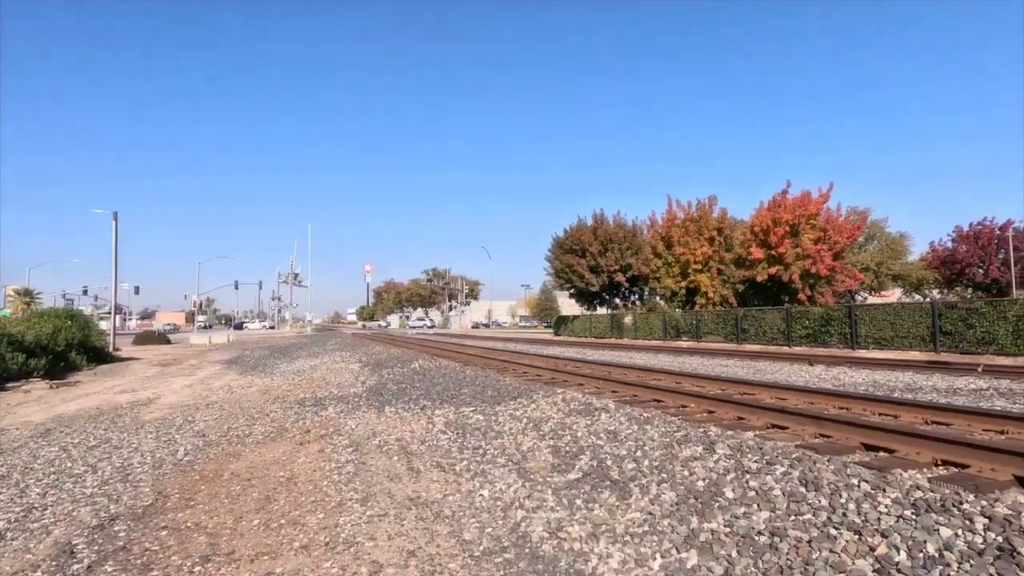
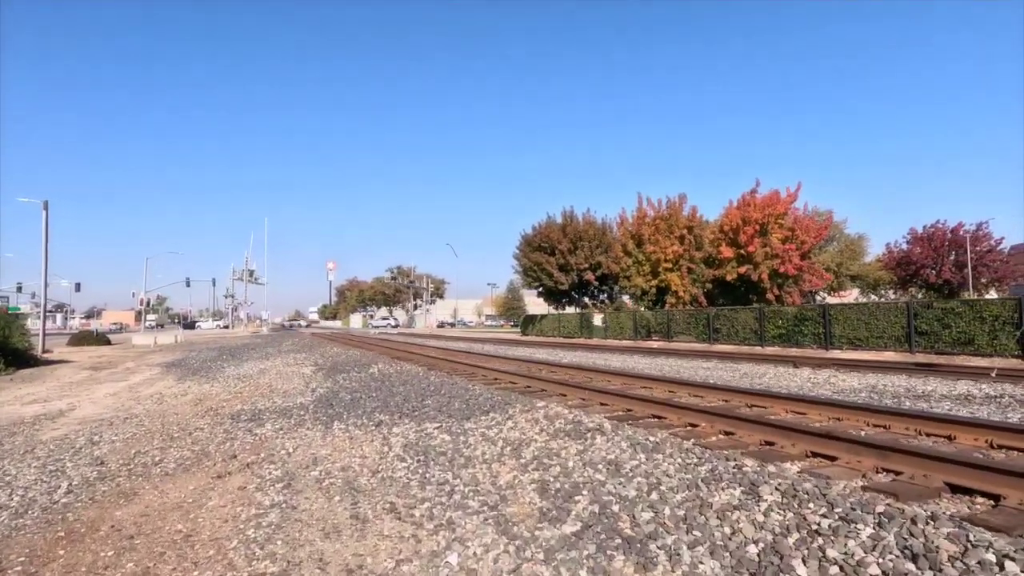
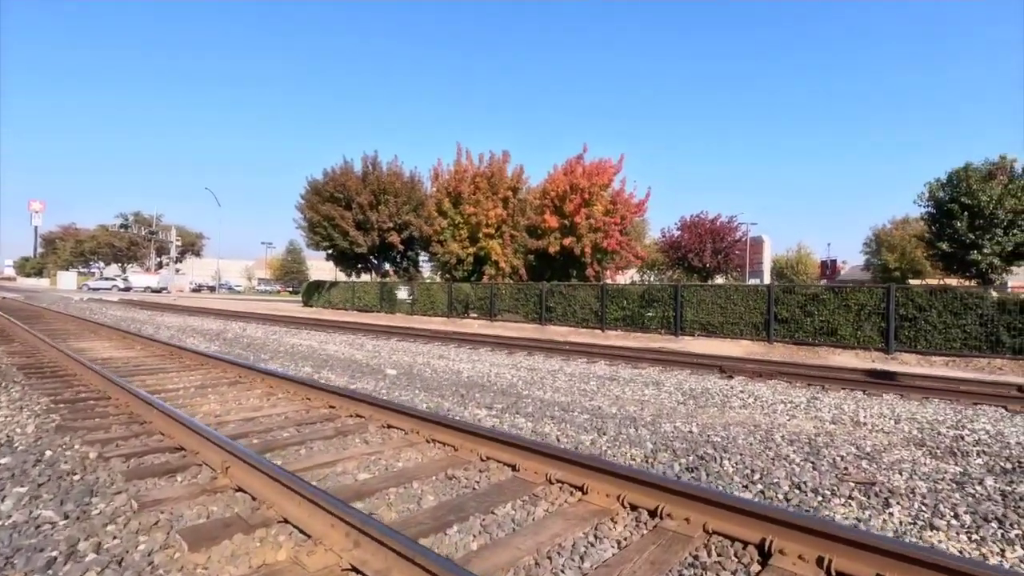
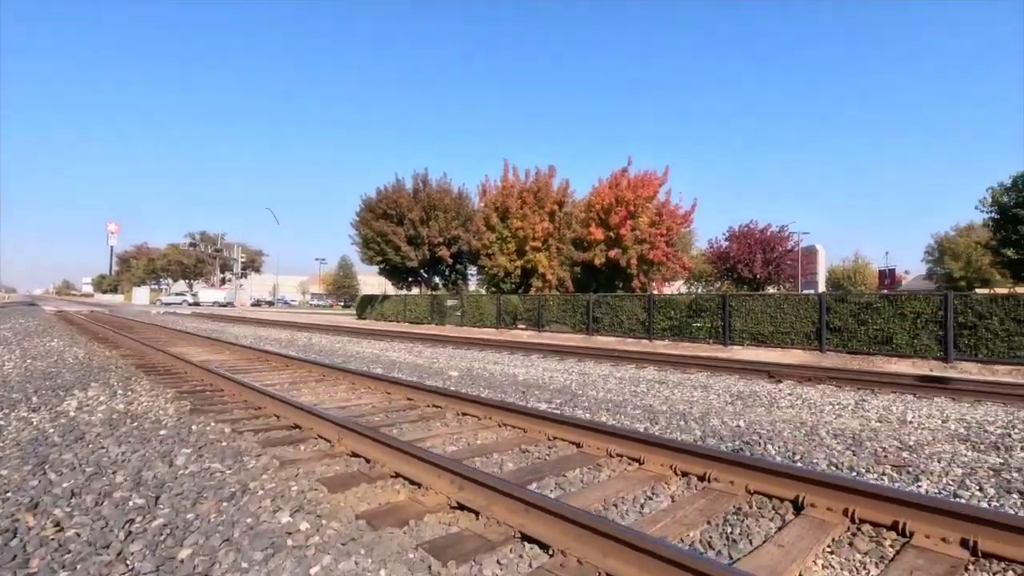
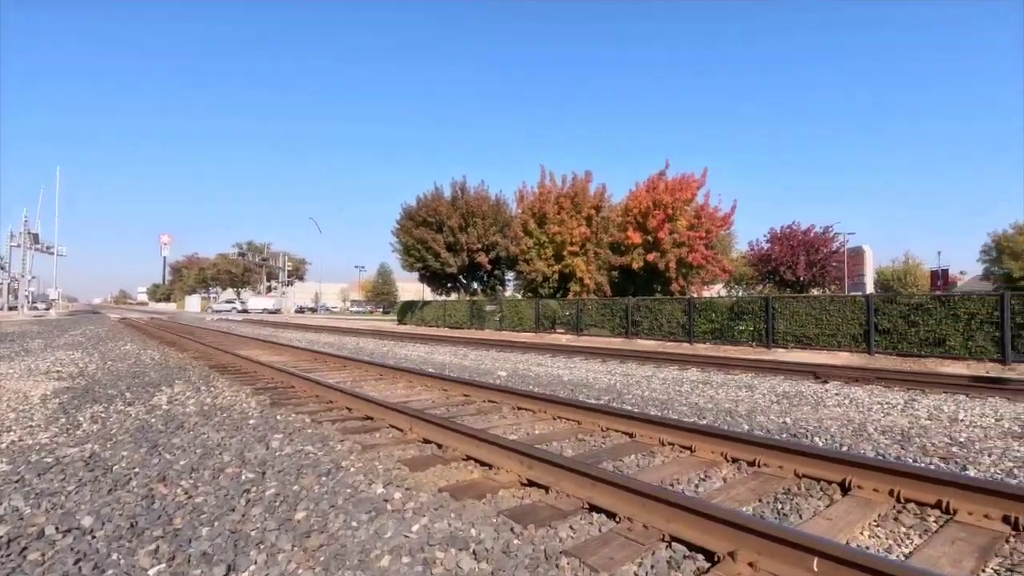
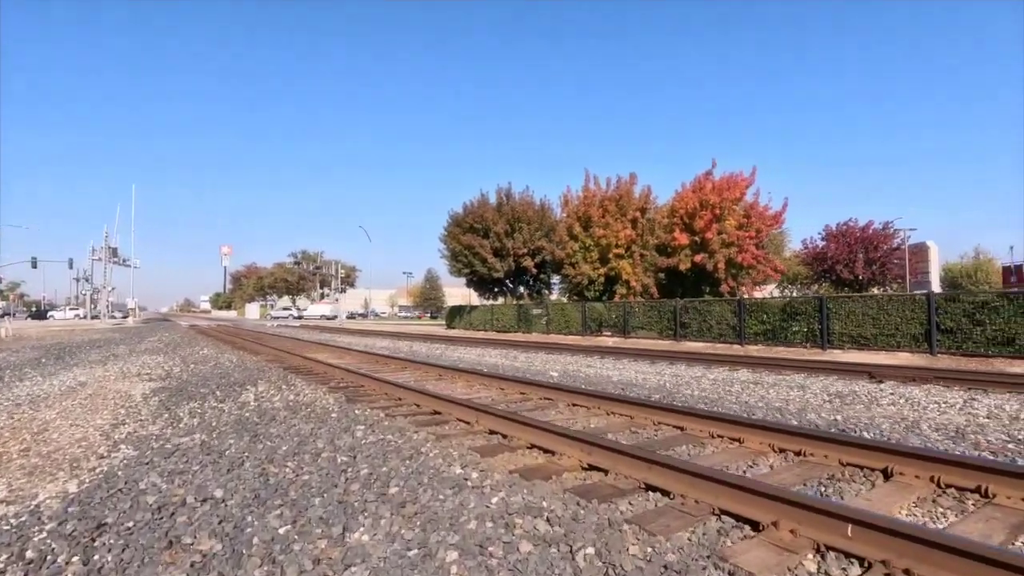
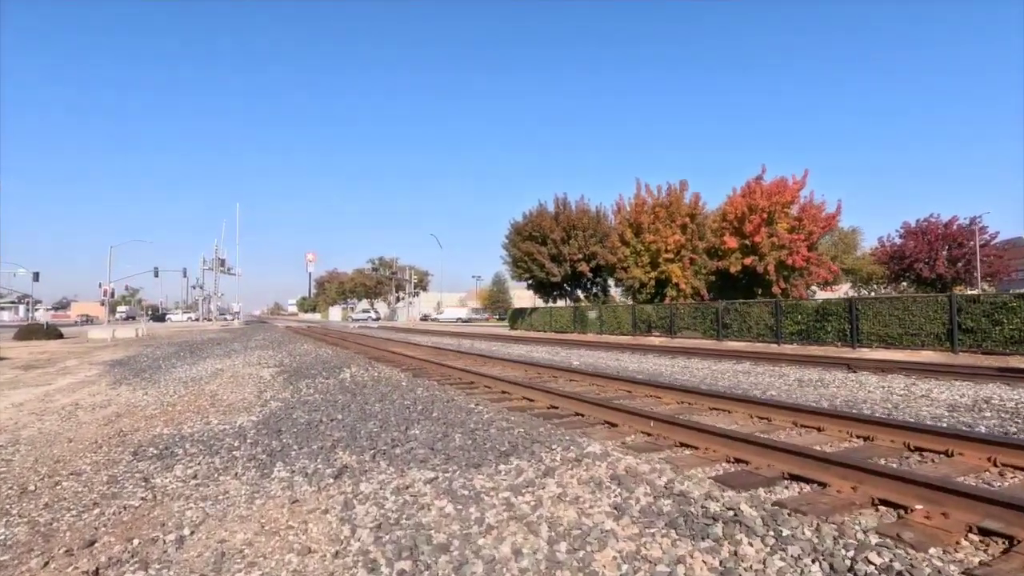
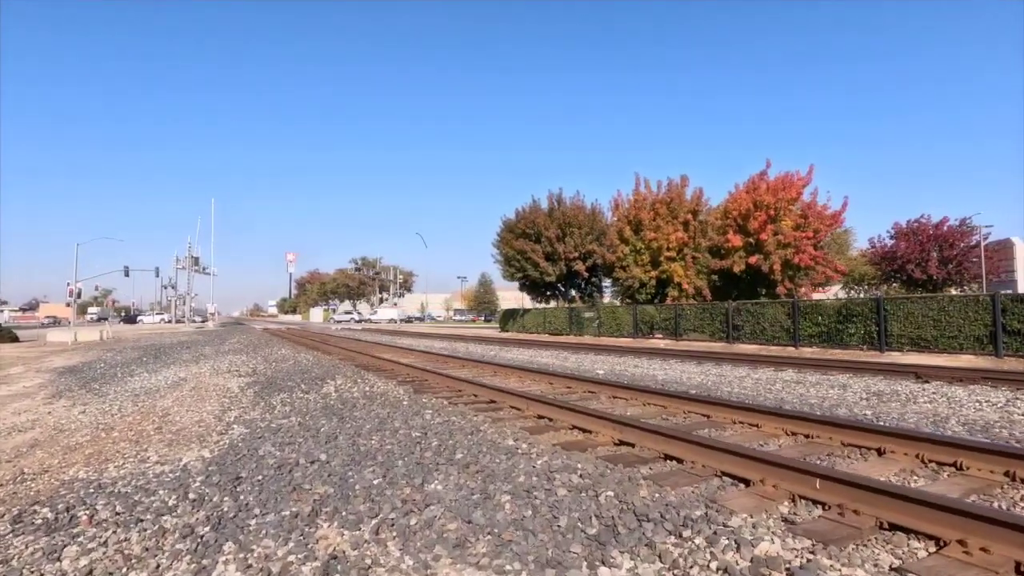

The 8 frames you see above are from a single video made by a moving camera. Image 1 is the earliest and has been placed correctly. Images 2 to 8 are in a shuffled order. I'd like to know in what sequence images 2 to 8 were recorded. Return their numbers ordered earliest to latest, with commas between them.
2, 7, 8, 6, 5, 4, 3
